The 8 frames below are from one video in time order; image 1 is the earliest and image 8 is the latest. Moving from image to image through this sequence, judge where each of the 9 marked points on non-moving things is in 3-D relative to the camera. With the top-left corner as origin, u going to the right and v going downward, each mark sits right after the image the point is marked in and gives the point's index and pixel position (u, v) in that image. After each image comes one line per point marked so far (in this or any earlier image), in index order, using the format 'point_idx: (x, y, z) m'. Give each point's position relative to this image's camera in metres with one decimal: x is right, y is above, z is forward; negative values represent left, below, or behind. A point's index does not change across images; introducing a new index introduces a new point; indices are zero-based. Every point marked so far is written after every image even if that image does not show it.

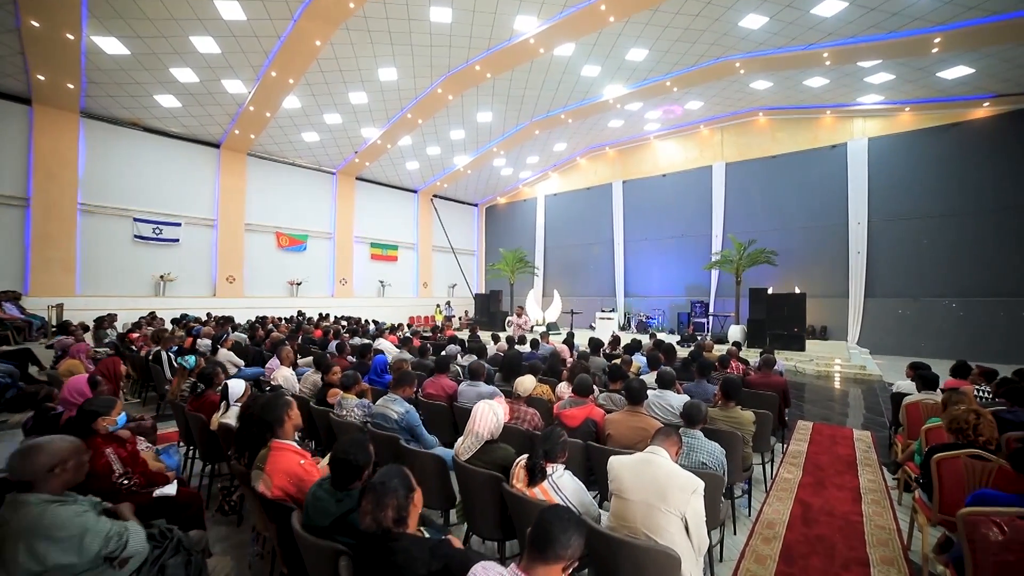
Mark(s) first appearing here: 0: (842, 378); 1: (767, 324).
0: (+6.7, -1.8, +8.3) m
1: (+6.6, -0.9, +10.6) m
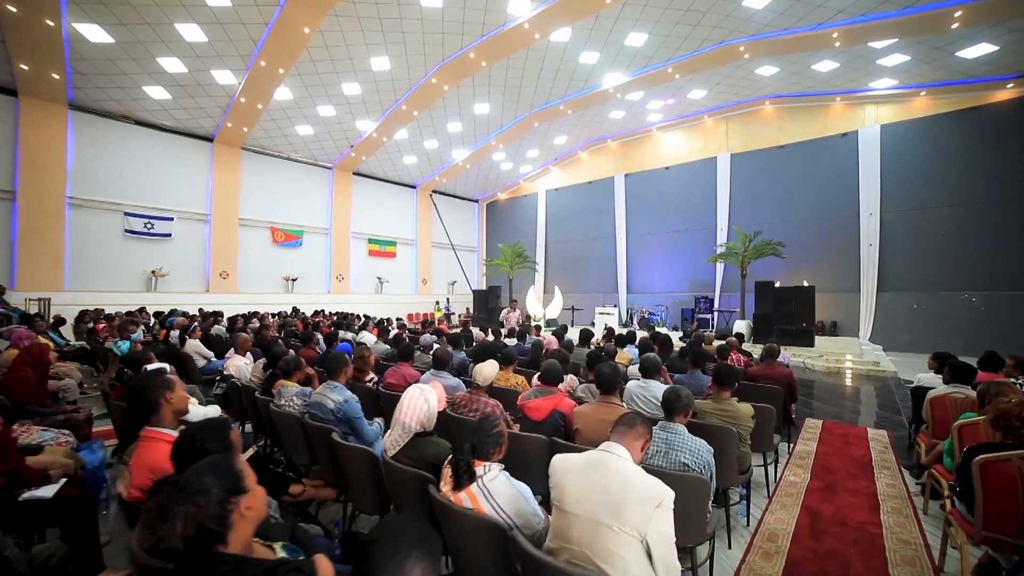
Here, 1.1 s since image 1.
0: (+6.6, -1.7, +7.9) m
1: (+6.5, -0.8, +10.1) m
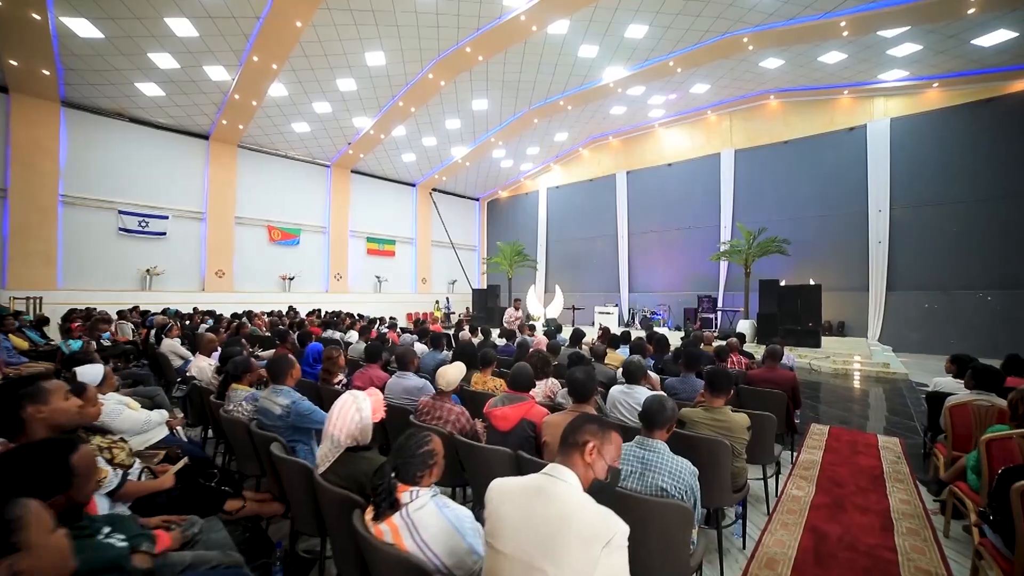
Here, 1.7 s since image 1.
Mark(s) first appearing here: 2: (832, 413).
0: (+6.4, -1.6, +7.5) m
1: (+6.4, -0.7, +9.8) m
2: (+4.2, -1.6, +5.3) m
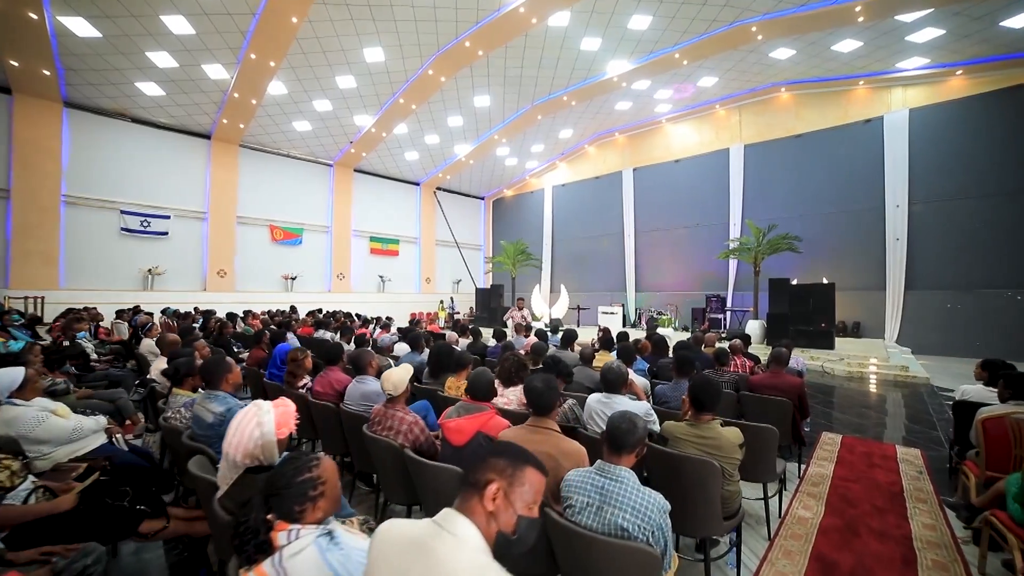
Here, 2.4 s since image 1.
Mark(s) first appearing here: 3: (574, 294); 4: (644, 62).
0: (+6.4, -1.6, +7.1) m
1: (+6.4, -0.7, +9.4) m
2: (+4.0, -1.6, +5.0) m
3: (+2.8, -0.3, +18.7) m
4: (+3.8, +6.5, +11.8) m
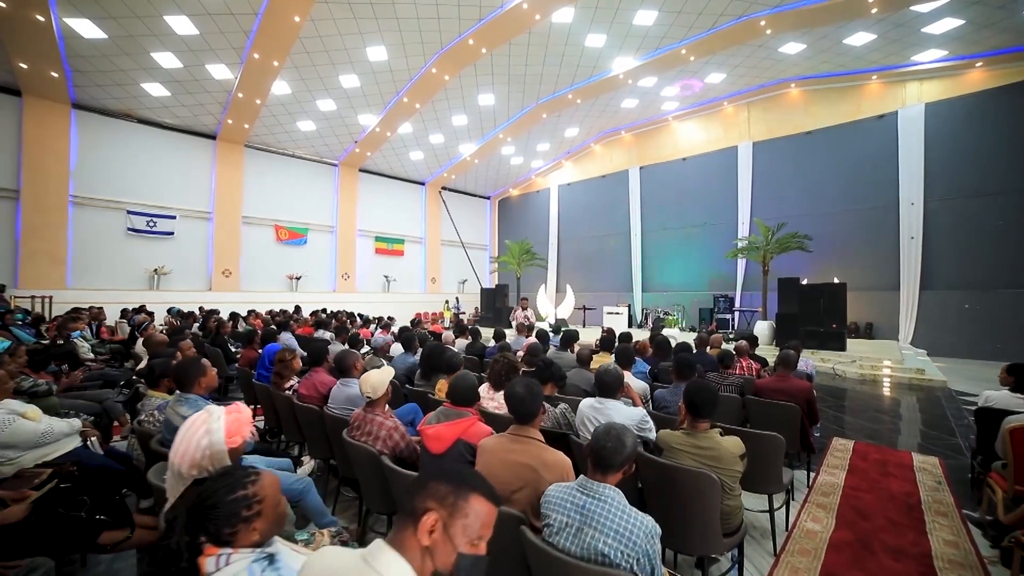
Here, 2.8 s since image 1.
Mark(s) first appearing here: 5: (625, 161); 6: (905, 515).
0: (+6.4, -1.6, +6.9) m
1: (+6.4, -0.7, +9.2) m
2: (+4.0, -1.6, +4.8) m
3: (+3.1, -0.3, +18.6) m
4: (+3.9, +6.5, +11.6) m
5: (+4.8, +5.4, +17.3) m
6: (+2.4, -1.4, +2.5) m
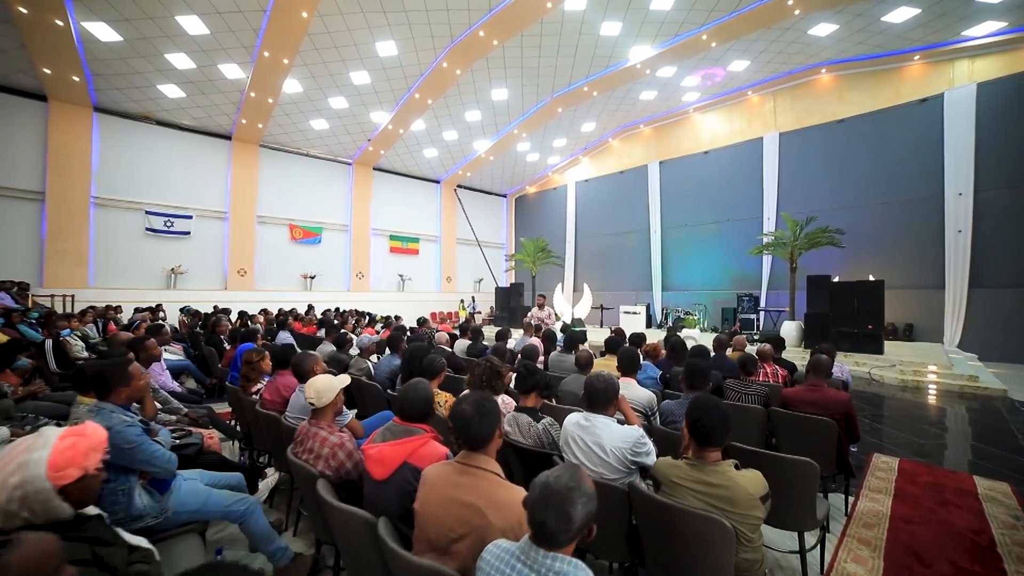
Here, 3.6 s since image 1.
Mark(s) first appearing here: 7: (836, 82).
0: (+6.5, -1.6, +6.2) m
1: (+6.6, -0.7, +8.5) m
2: (+4.0, -1.6, +4.2) m
3: (+3.7, -0.2, +18.1) m
4: (+4.3, +6.6, +11.1) m
5: (+5.4, +5.4, +16.7) m
6: (+2.3, -1.3, +2.0) m
7: (+9.5, +6.1, +12.0) m
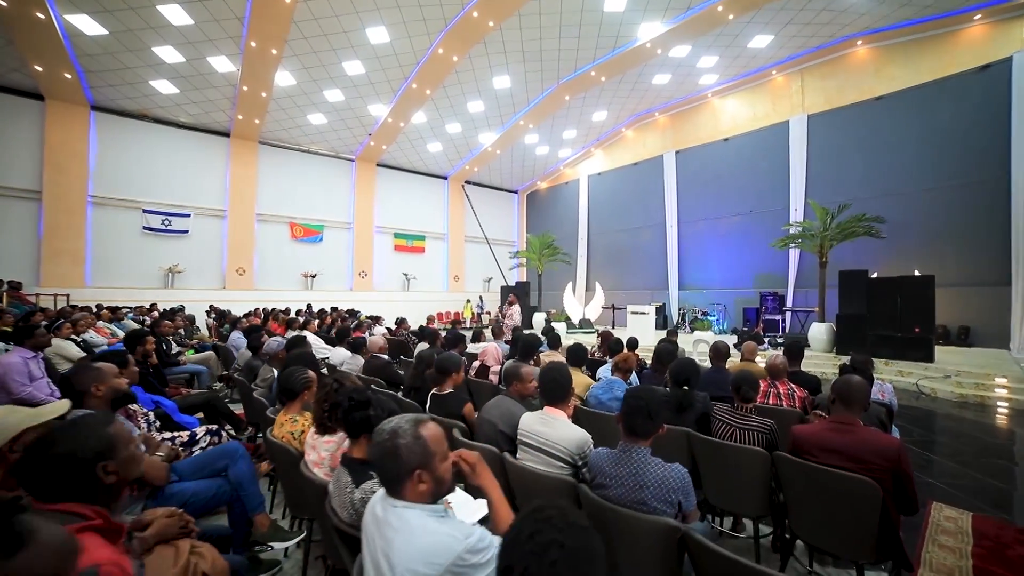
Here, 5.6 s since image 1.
0: (+6.2, -1.5, +5.1) m
1: (+6.5, -0.6, +7.4) m
2: (+3.6, -1.5, +3.3) m
3: (+4.0, -0.2, +17.1) m
4: (+4.2, +6.6, +10.1) m
5: (+5.6, +5.5, +15.6) m
6: (+1.7, -1.3, +1.2) m
7: (+9.5, +6.1, +10.7) m
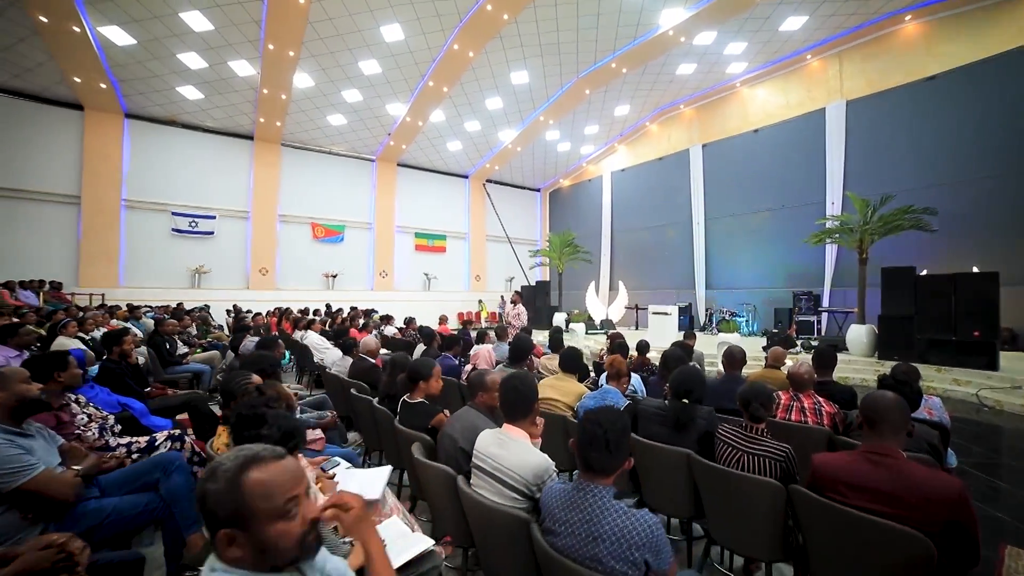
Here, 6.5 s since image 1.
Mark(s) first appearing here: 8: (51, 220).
0: (+6.2, -1.5, +4.5) m
1: (+6.6, -0.6, +6.7) m
2: (+3.5, -1.5, +2.8) m
3: (+4.9, -0.2, +16.6) m
4: (+4.5, +6.6, +9.6) m
5: (+6.3, +5.5, +15.0) m
6: (+1.5, -1.3, +0.8) m
7: (+9.9, +6.2, +9.9) m
8: (-13.0, +1.9, +11.5) m
